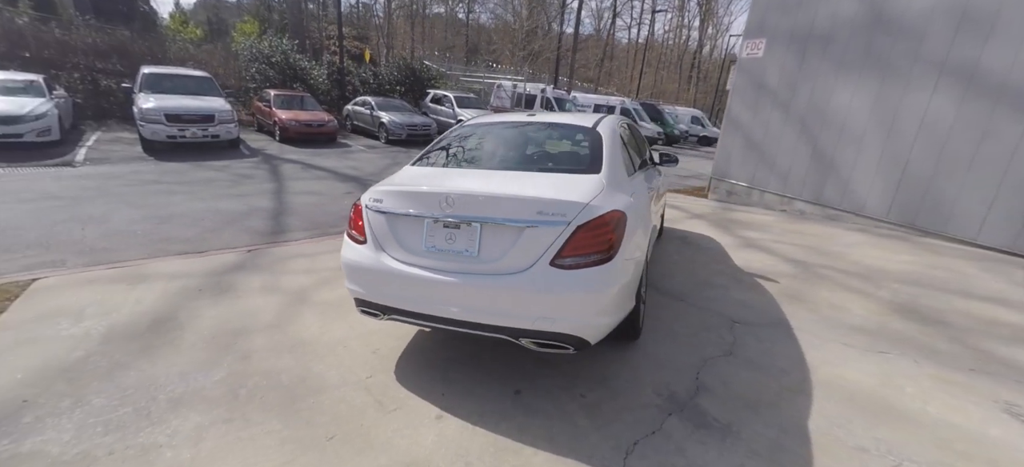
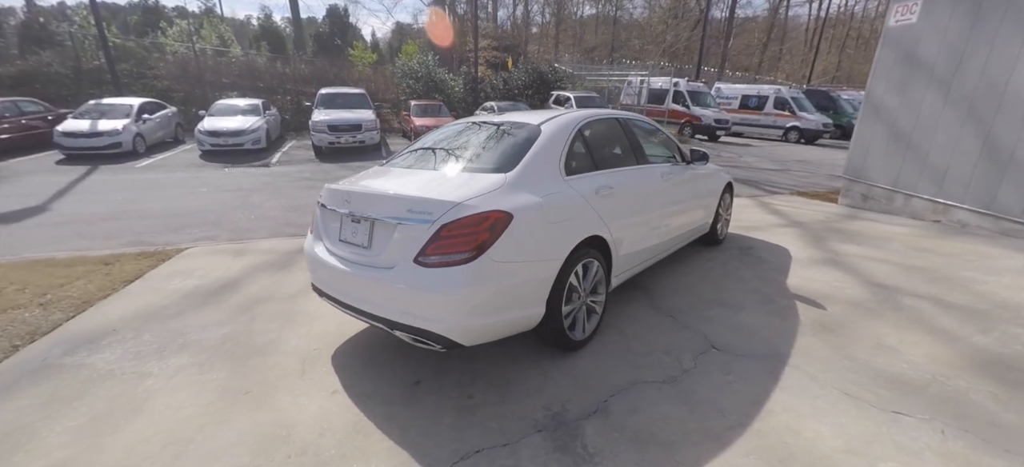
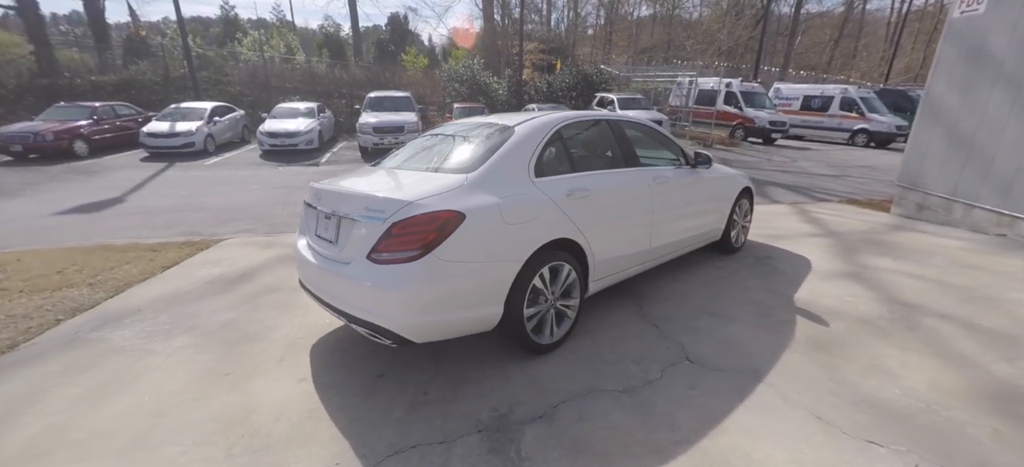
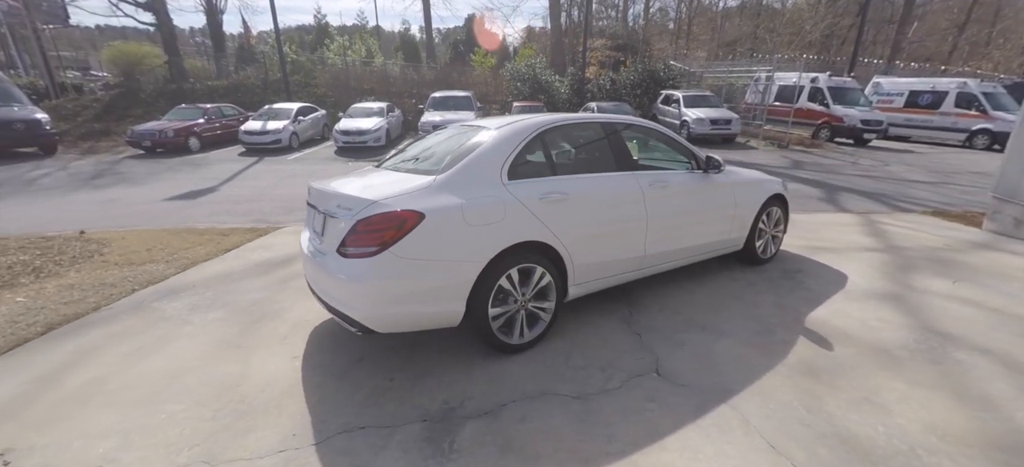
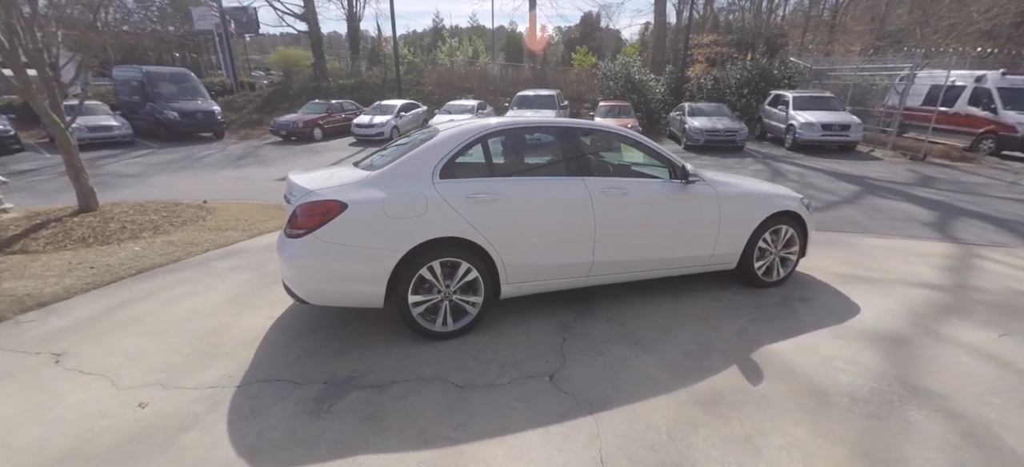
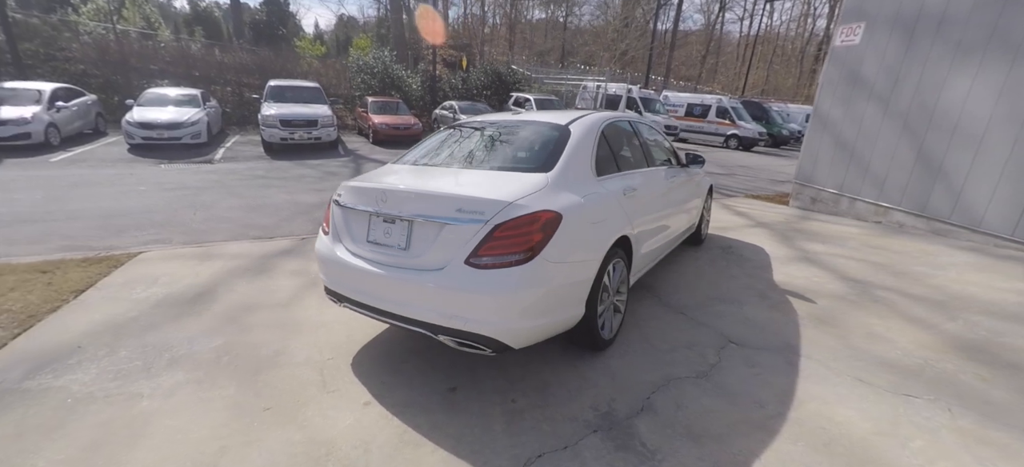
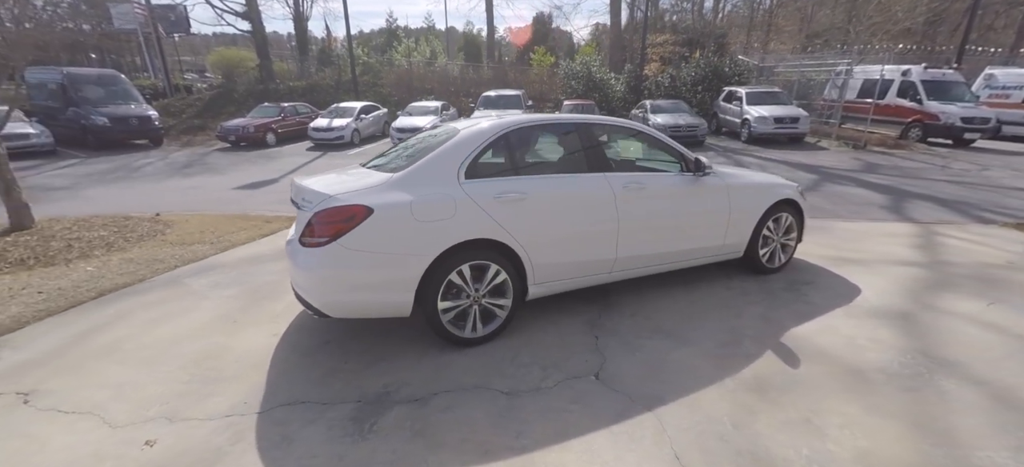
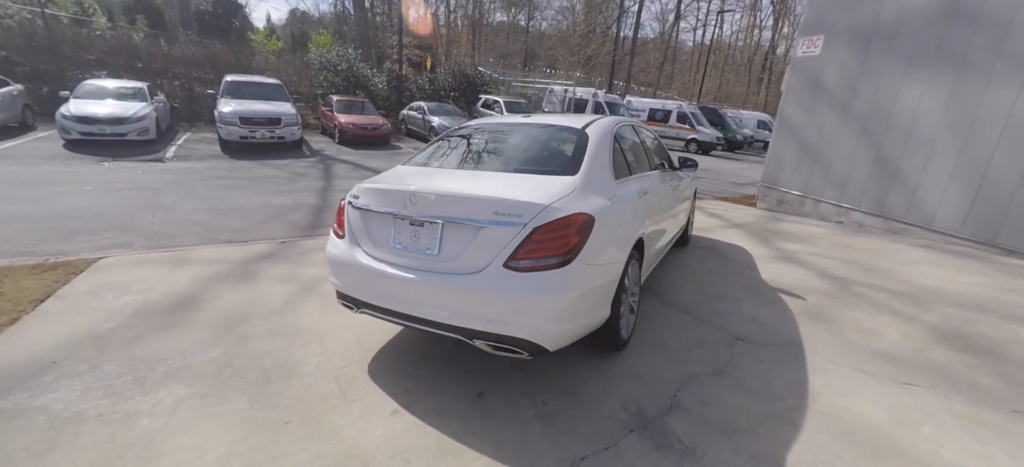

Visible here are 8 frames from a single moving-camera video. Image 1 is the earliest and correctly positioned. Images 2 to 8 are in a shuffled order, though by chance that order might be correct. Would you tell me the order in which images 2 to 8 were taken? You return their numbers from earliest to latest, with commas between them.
8, 6, 2, 3, 4, 7, 5
